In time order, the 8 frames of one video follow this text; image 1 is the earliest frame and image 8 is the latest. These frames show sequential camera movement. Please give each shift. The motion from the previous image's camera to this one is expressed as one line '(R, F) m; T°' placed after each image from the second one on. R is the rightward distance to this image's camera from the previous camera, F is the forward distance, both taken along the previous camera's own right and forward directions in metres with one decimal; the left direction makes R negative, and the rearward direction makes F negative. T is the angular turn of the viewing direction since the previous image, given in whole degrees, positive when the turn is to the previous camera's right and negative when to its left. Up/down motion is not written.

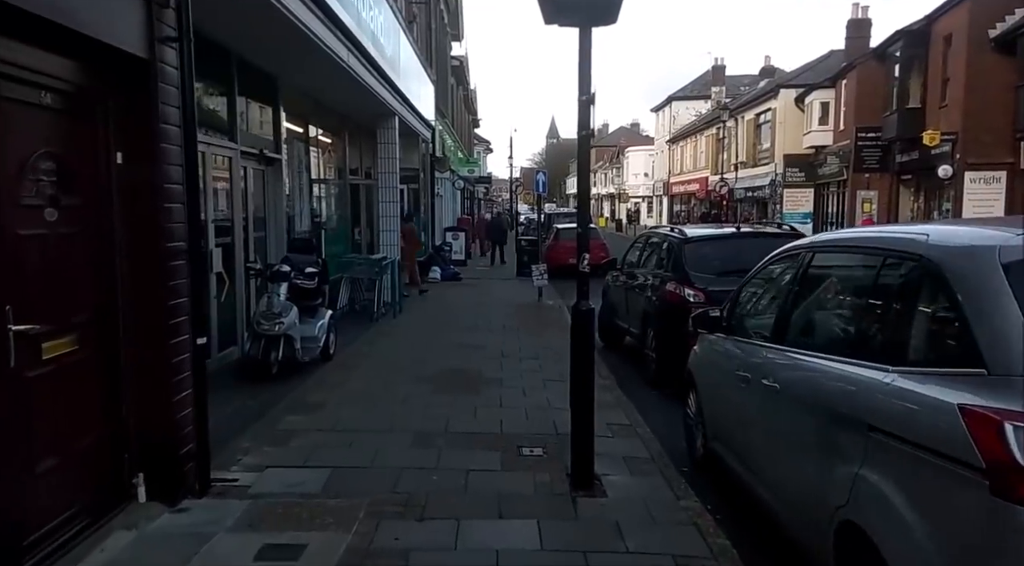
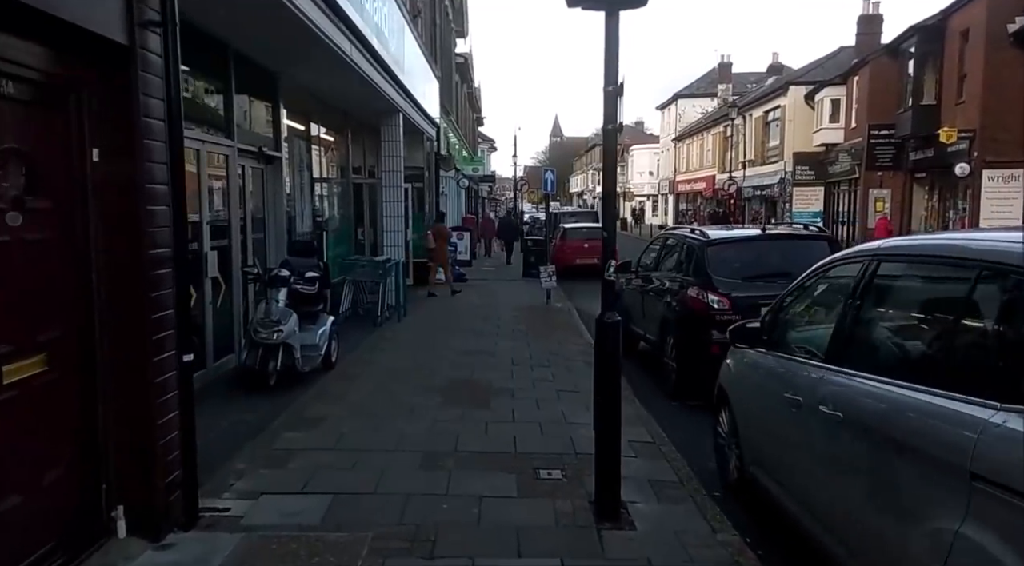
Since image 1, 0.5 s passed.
(-0.1, +0.4) m; 0°
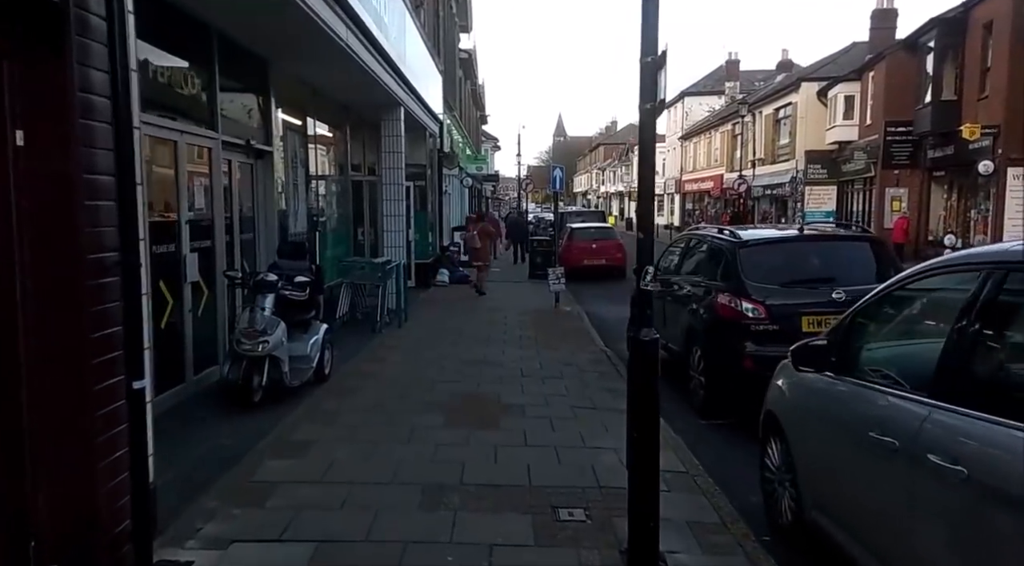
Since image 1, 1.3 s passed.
(-0.1, +0.7) m; 0°
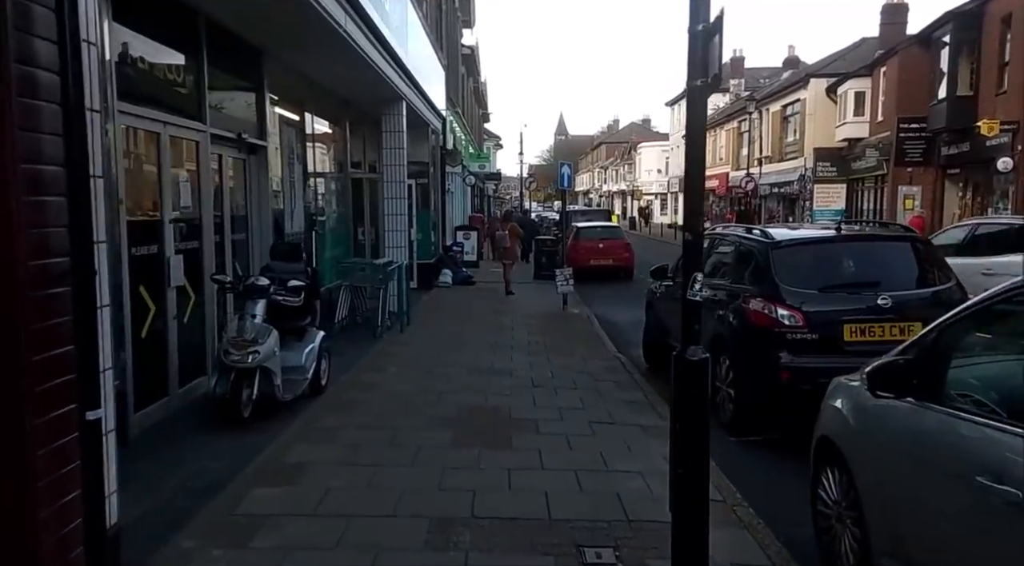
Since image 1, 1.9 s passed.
(-0.1, +0.5) m; 0°
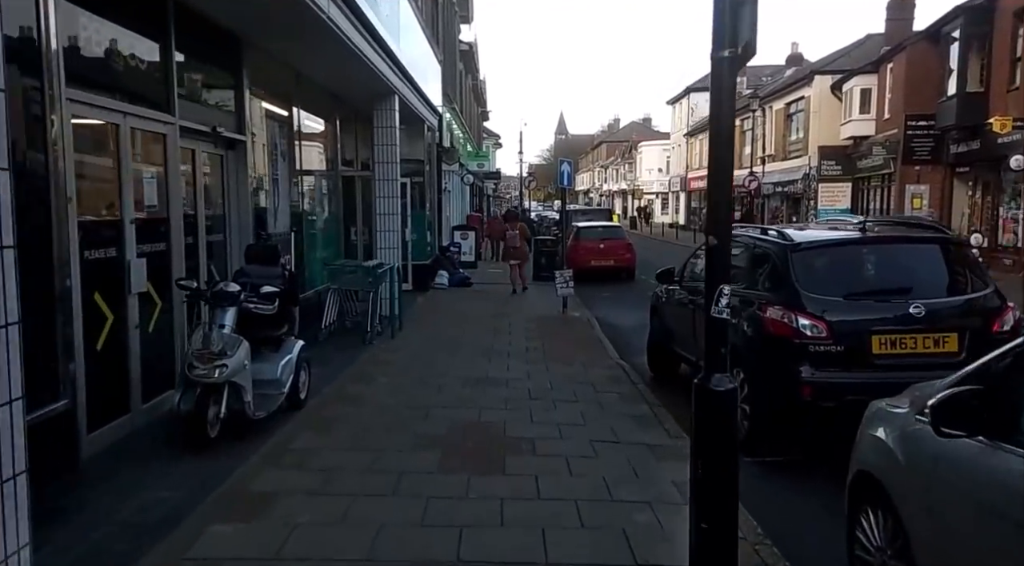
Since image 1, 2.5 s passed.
(0.0, +0.5) m; 0°
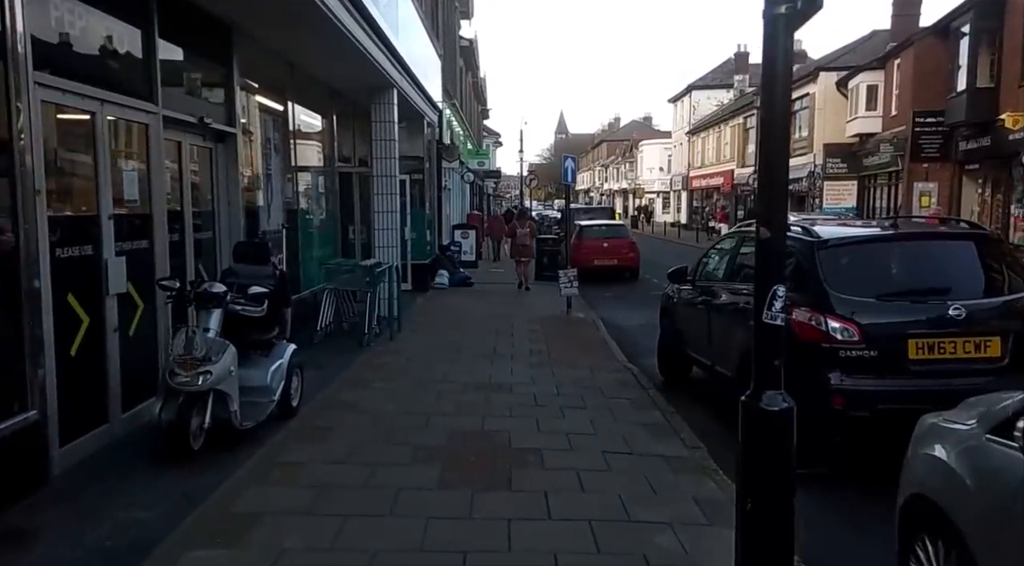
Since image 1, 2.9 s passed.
(0.0, +0.4) m; 0°
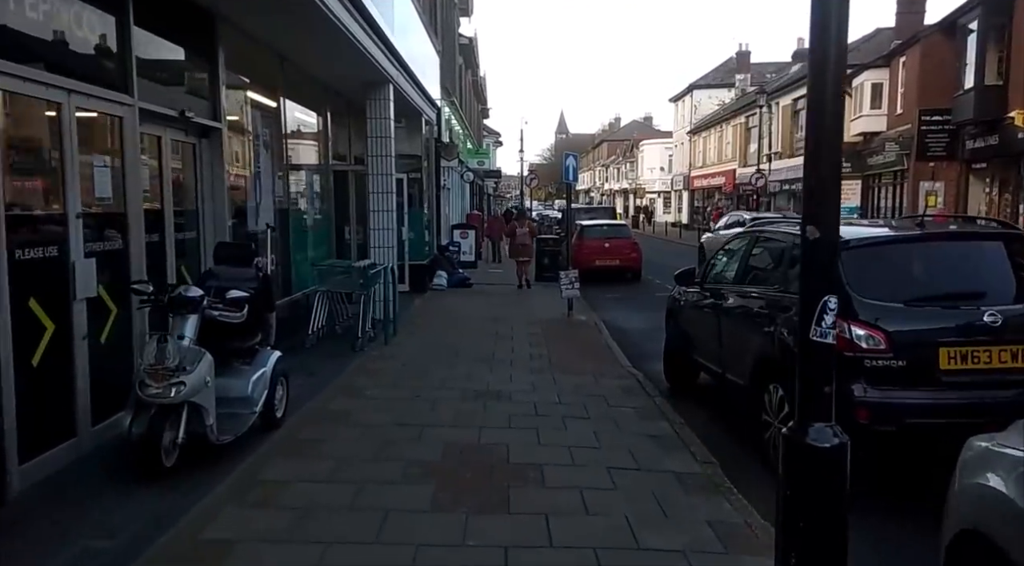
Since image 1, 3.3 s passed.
(0.0, +0.4) m; 0°
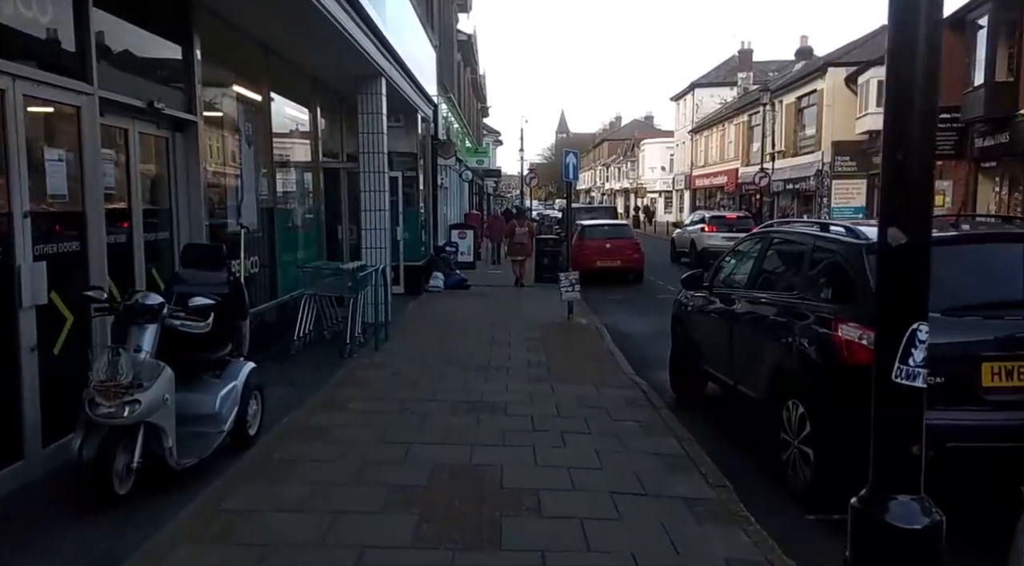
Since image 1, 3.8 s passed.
(0.0, +0.5) m; 0°
